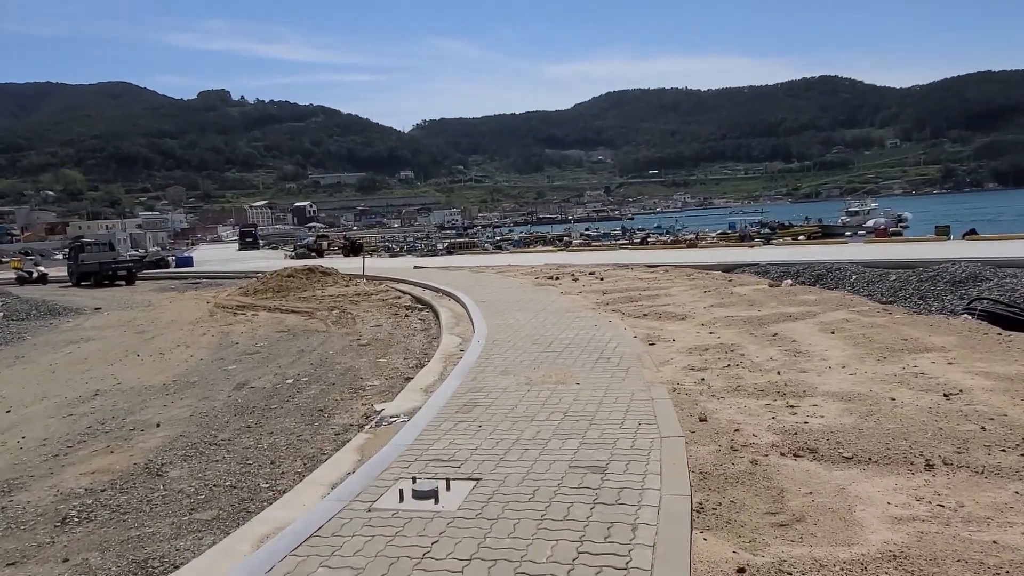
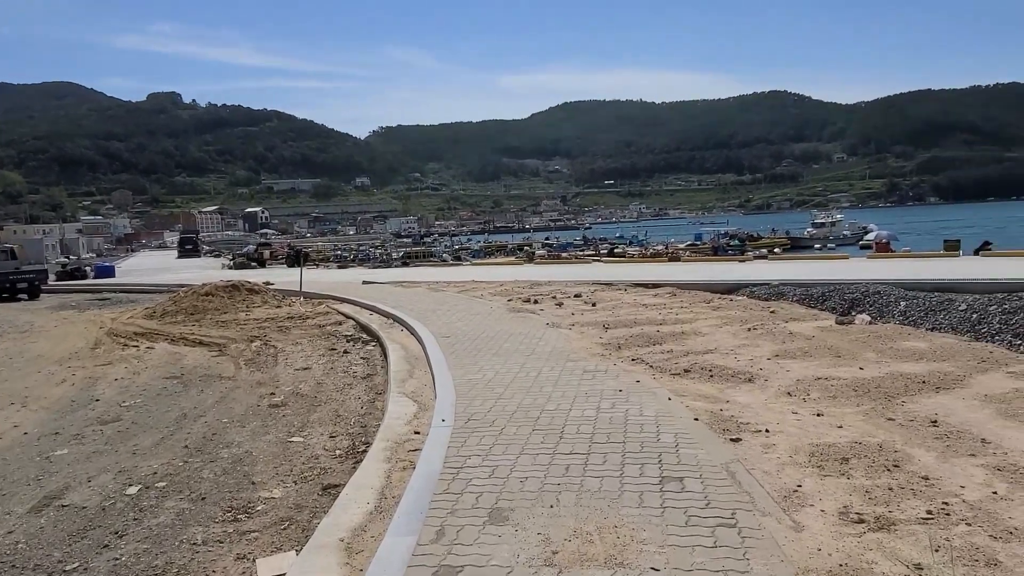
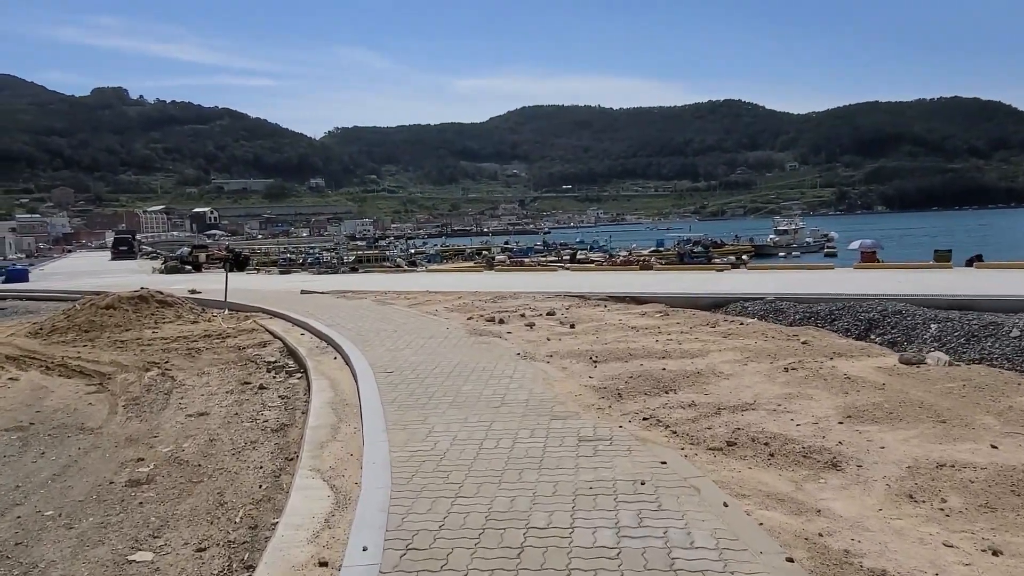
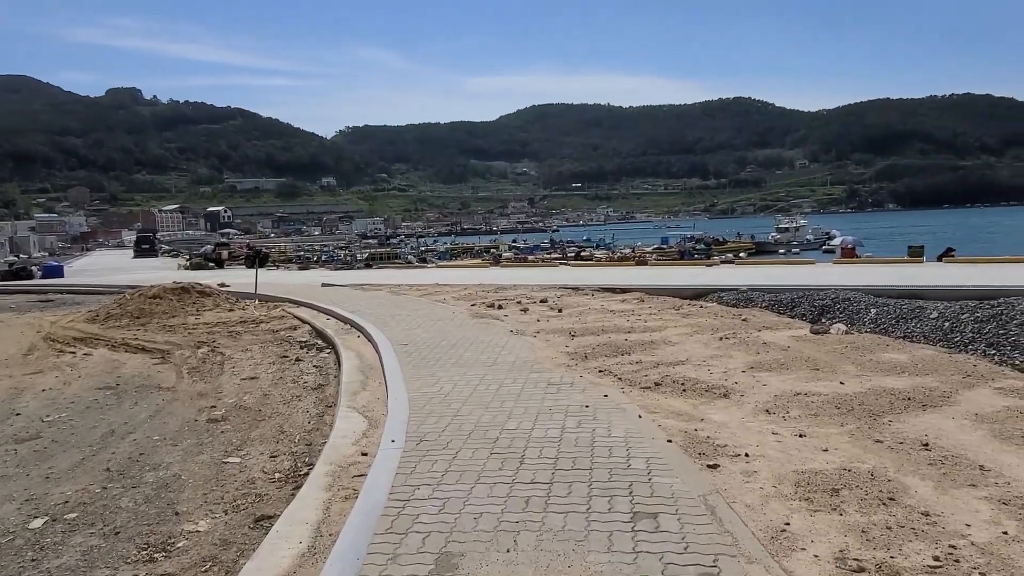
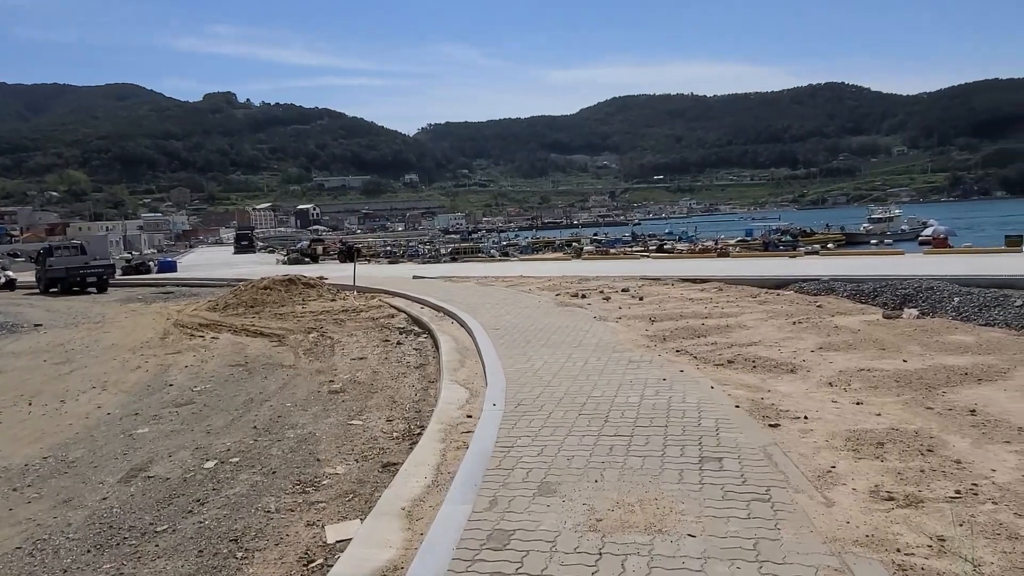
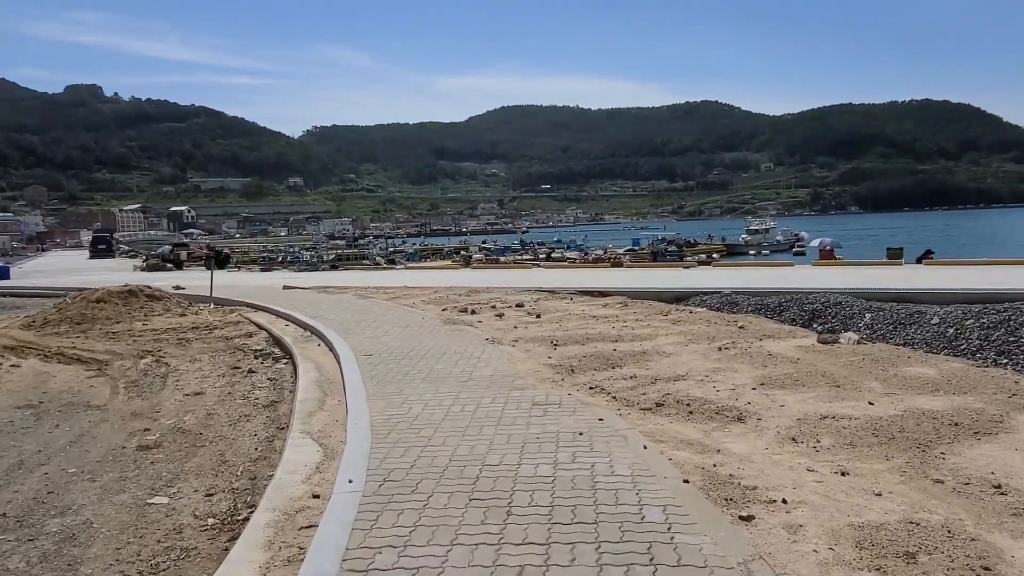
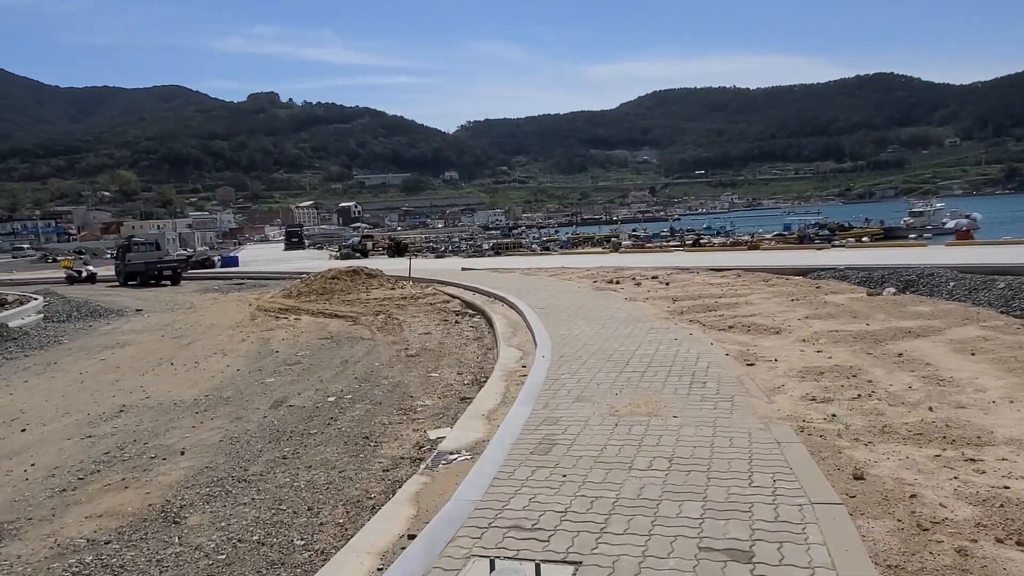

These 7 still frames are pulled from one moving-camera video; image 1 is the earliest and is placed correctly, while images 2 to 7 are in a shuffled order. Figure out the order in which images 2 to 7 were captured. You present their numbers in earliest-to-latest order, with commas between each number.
7, 5, 2, 4, 6, 3
